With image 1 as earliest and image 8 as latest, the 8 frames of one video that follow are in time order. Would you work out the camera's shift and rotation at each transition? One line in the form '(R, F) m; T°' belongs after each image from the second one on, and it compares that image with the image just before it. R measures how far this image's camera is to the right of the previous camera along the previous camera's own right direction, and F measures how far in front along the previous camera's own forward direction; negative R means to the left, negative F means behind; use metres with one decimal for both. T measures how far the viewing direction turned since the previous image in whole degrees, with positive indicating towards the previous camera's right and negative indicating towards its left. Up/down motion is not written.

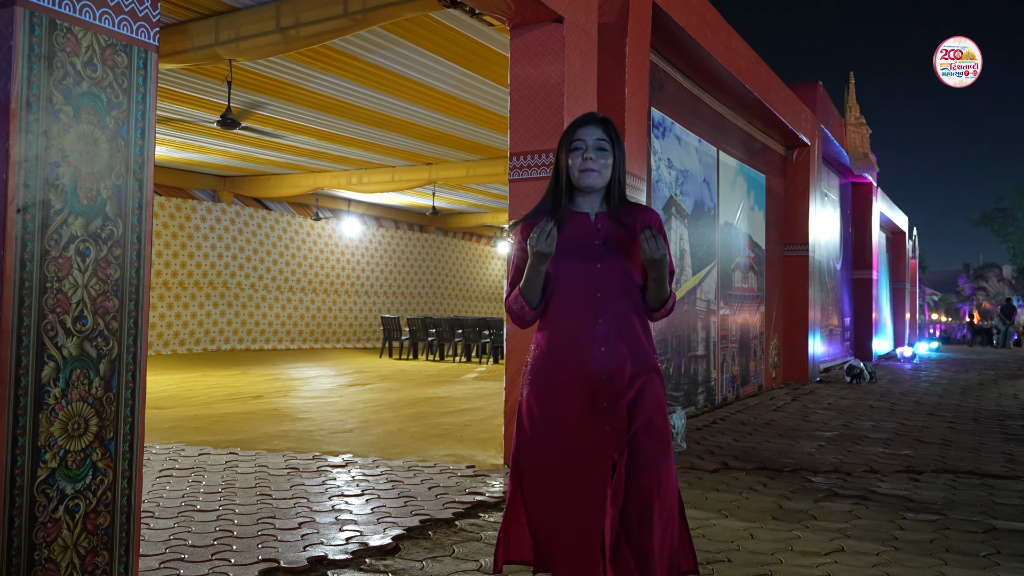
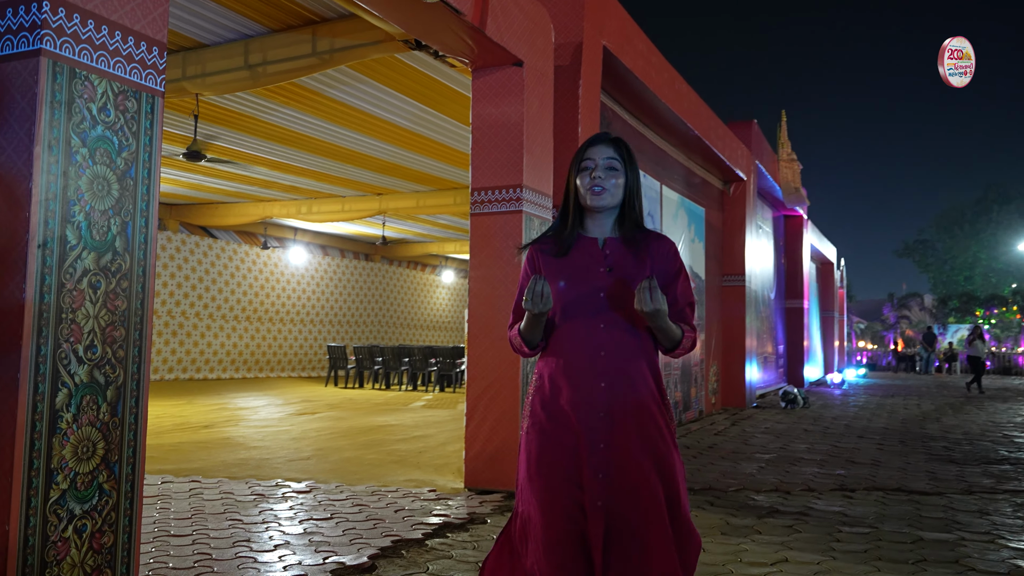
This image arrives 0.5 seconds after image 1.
(-0.2, -0.3) m; +4°
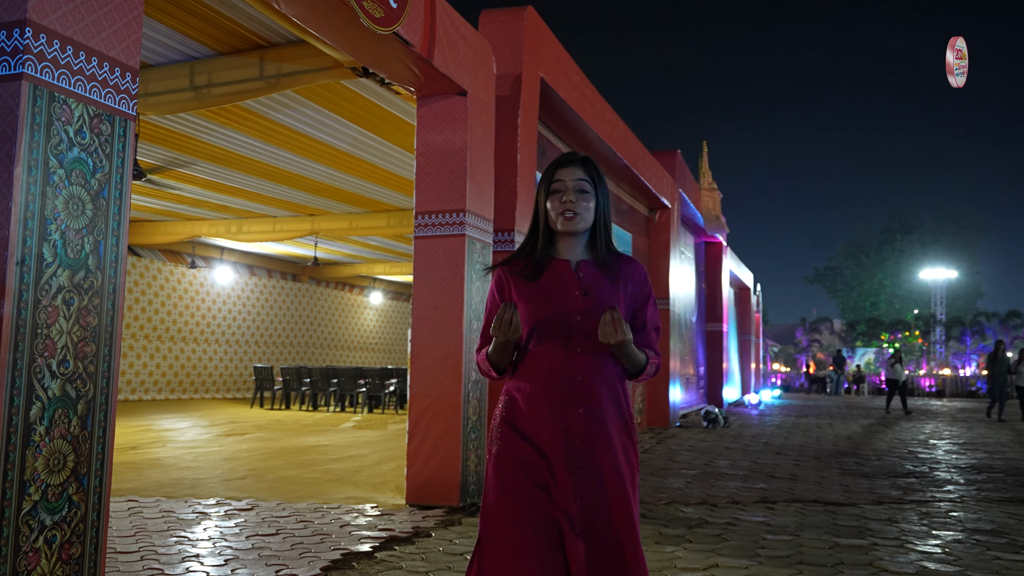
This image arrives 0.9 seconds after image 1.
(-0.1, -0.2) m; +5°
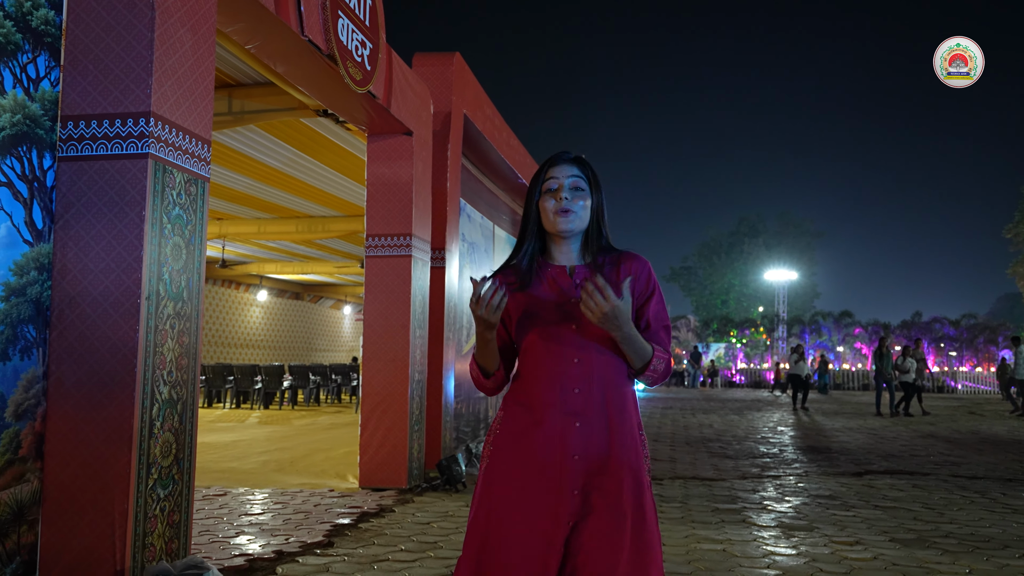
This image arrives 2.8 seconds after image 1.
(-0.6, -1.1) m; +9°
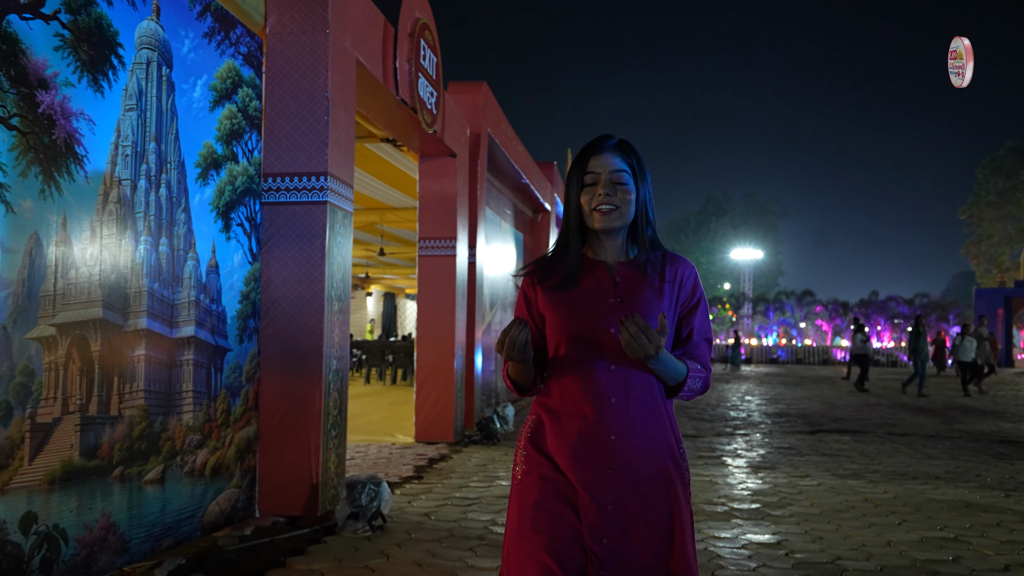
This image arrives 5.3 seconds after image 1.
(-0.6, -1.7) m; +2°
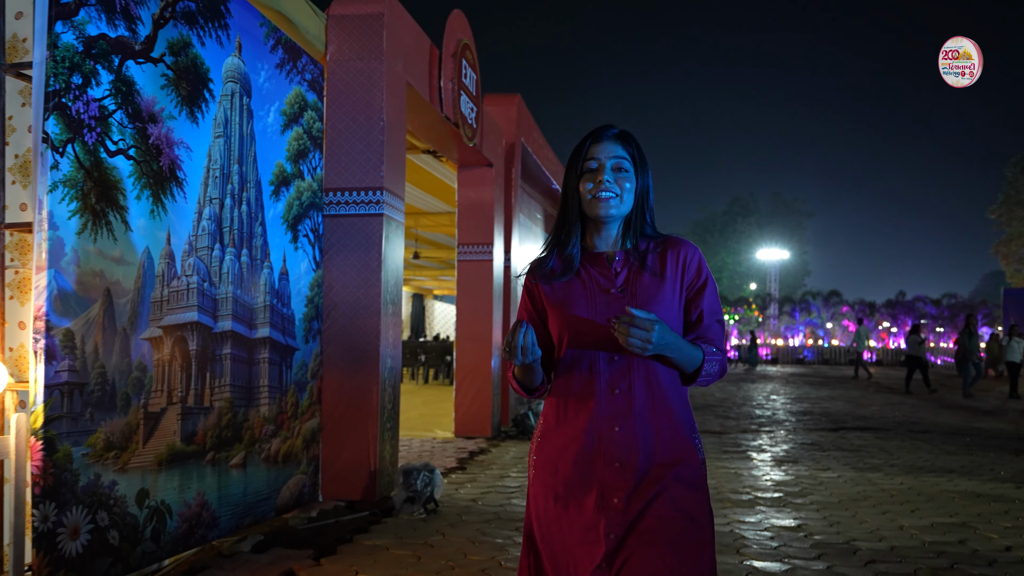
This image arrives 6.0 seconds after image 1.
(-0.1, -0.5) m; -2°
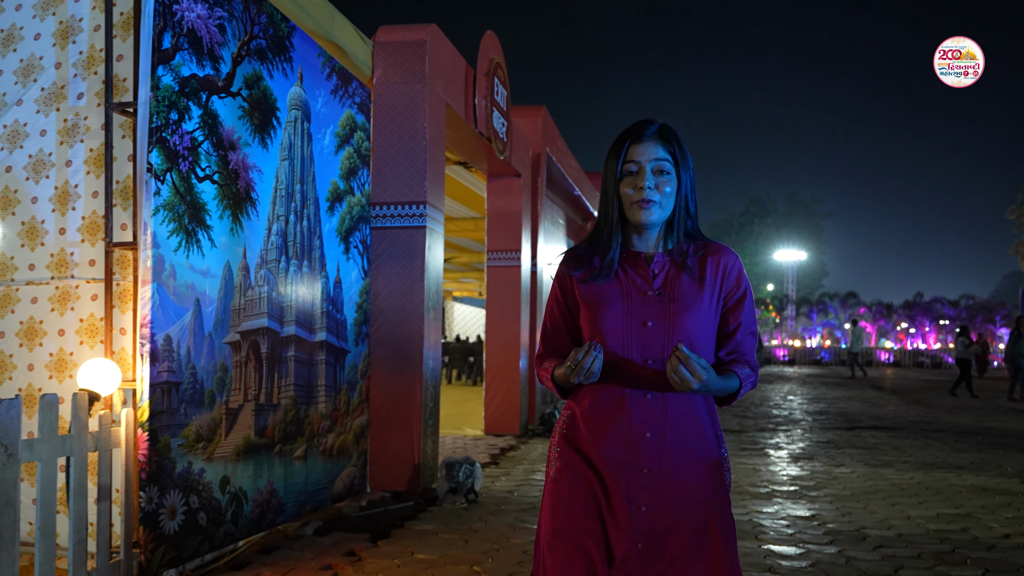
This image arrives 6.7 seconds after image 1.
(-0.1, -0.4) m; -1°
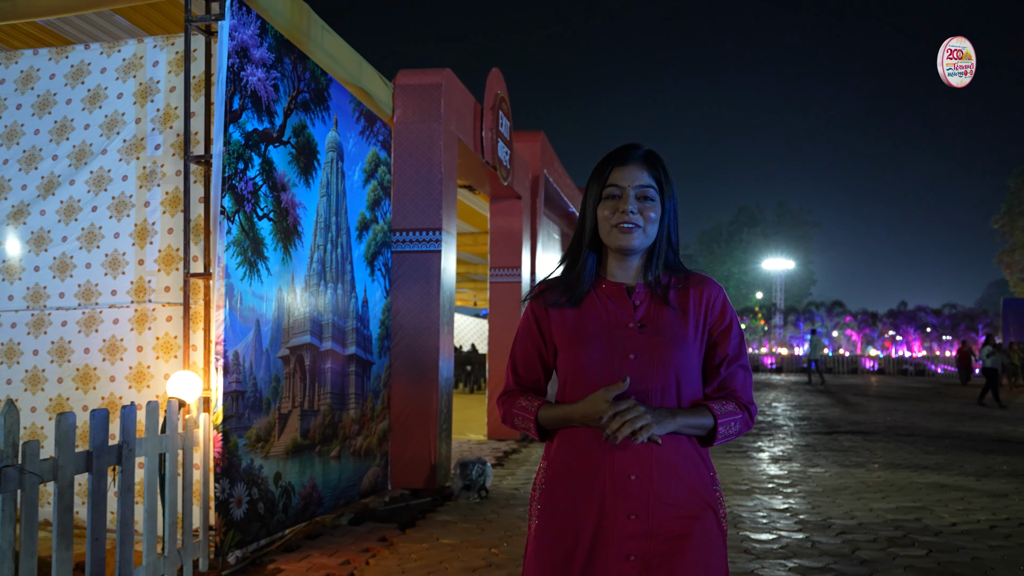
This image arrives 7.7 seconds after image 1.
(-0.1, -0.7) m; +1°
